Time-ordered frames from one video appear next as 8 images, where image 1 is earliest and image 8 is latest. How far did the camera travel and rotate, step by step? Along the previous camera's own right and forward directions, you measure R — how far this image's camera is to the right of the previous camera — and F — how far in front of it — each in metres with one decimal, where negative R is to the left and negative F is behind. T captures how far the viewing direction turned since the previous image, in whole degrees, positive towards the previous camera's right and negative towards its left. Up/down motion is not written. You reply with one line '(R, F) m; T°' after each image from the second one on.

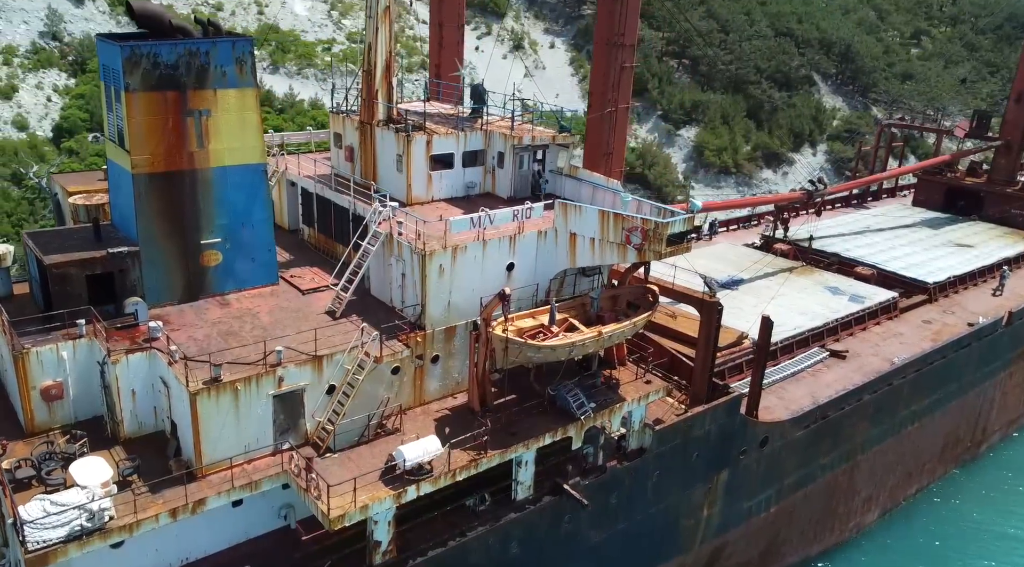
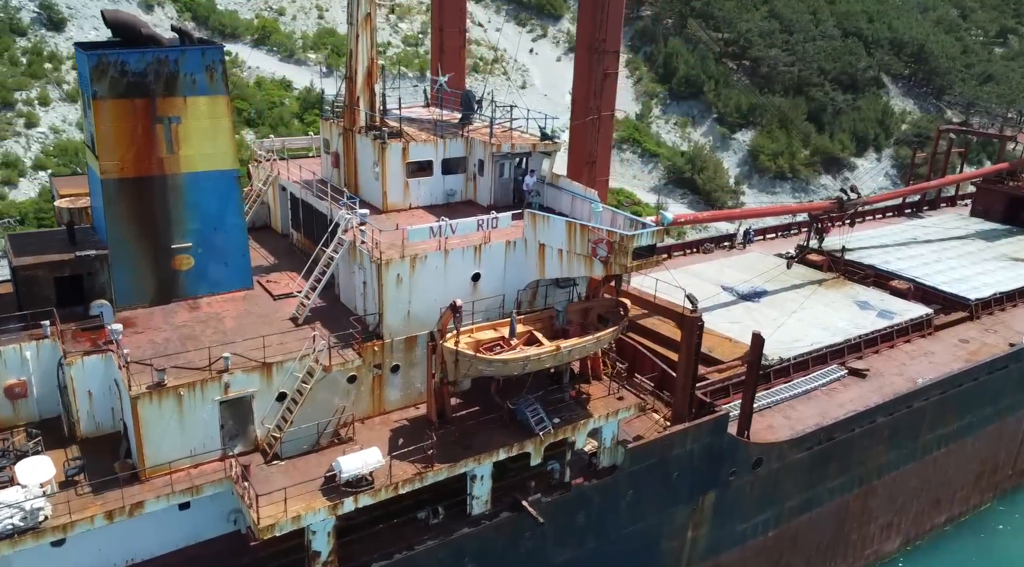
(+1.8, +0.3) m; -5°
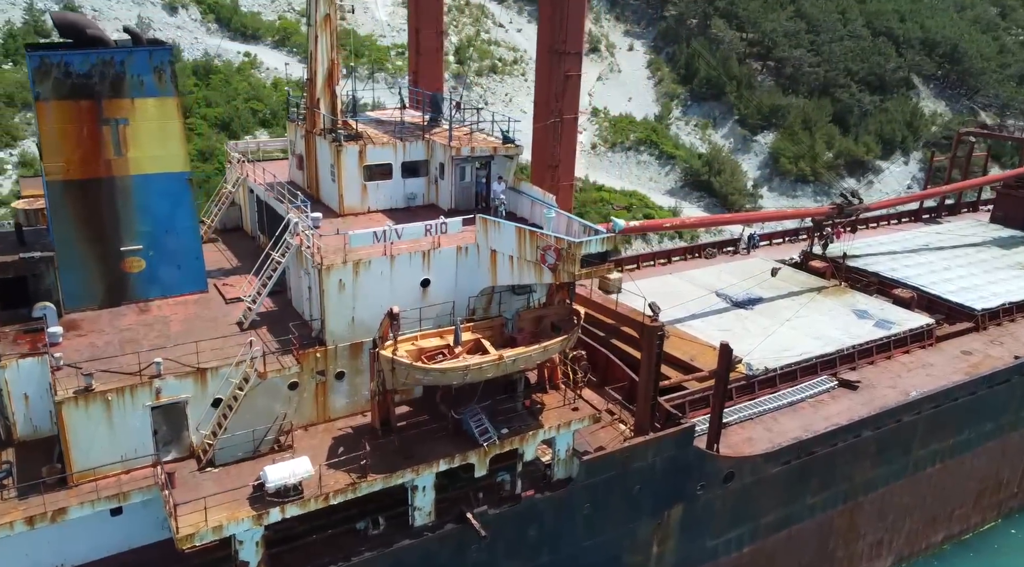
(+1.4, +0.4) m; -2°
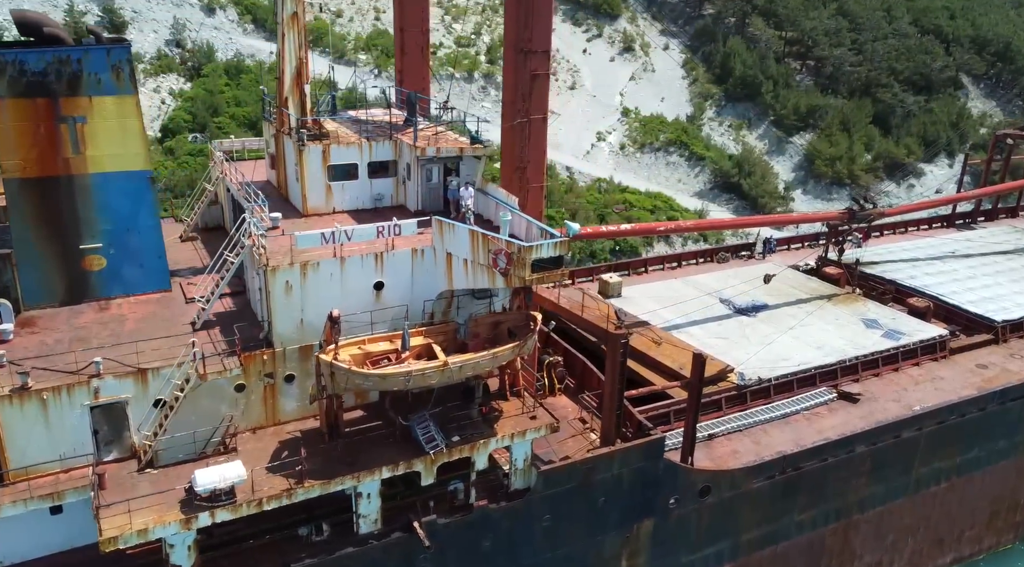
(+1.5, +0.4) m; -3°
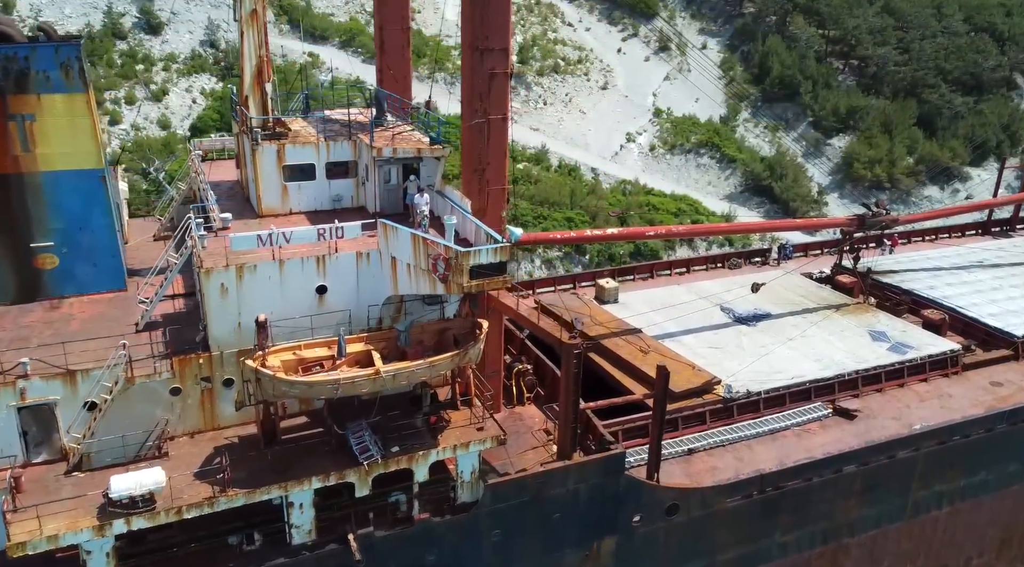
(+1.7, +0.6) m; -3°
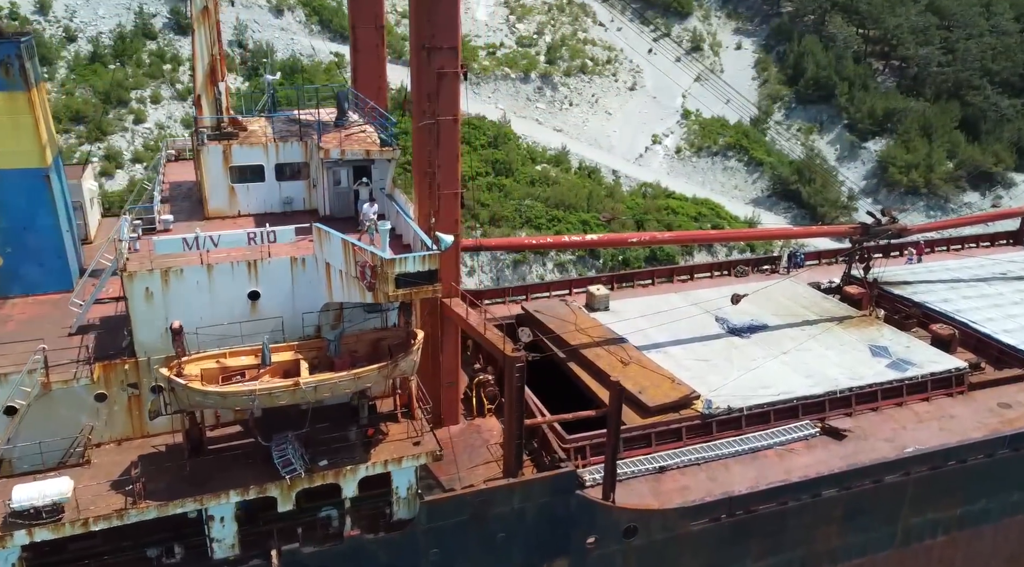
(+1.7, +0.7) m; -3°
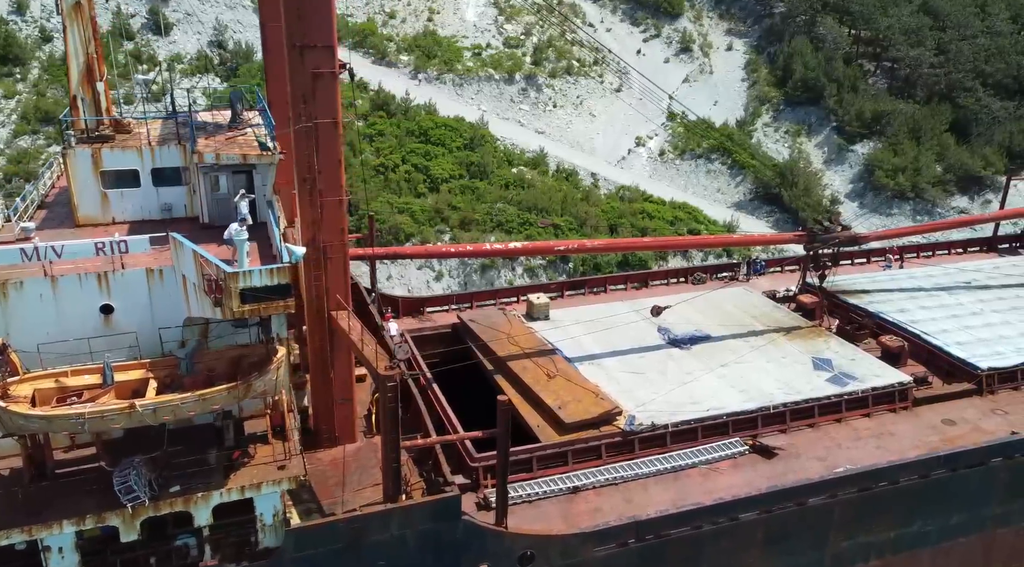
(+2.1, +0.8) m; -1°
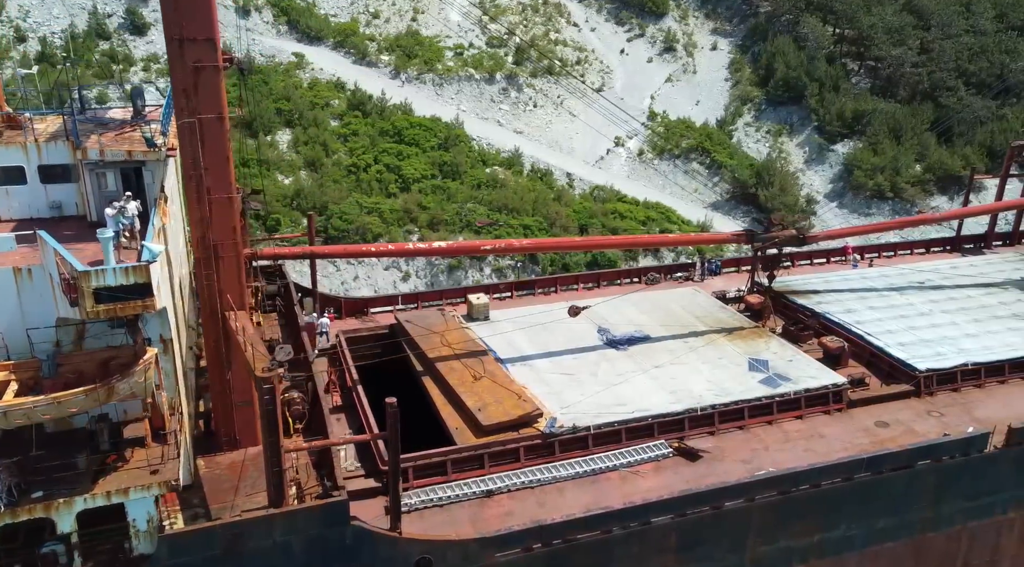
(+1.8, +0.4) m; 0°
